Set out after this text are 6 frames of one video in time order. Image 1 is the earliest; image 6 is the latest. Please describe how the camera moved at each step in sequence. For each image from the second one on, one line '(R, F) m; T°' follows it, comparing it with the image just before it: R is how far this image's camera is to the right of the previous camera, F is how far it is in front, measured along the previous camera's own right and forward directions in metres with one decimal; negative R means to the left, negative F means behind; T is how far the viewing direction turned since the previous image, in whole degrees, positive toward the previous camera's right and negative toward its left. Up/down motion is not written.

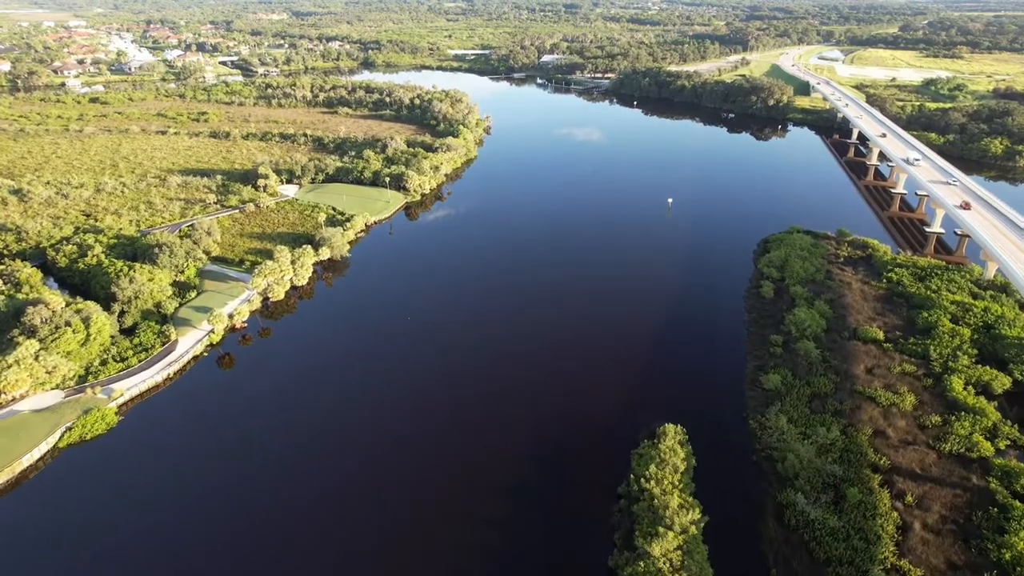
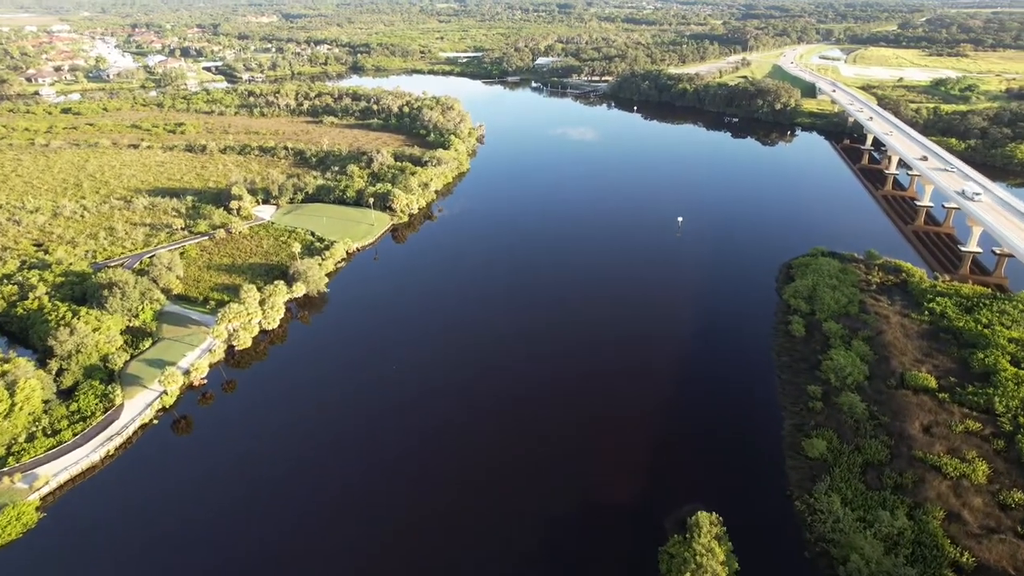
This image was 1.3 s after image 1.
(-0.1, +6.4) m; 0°
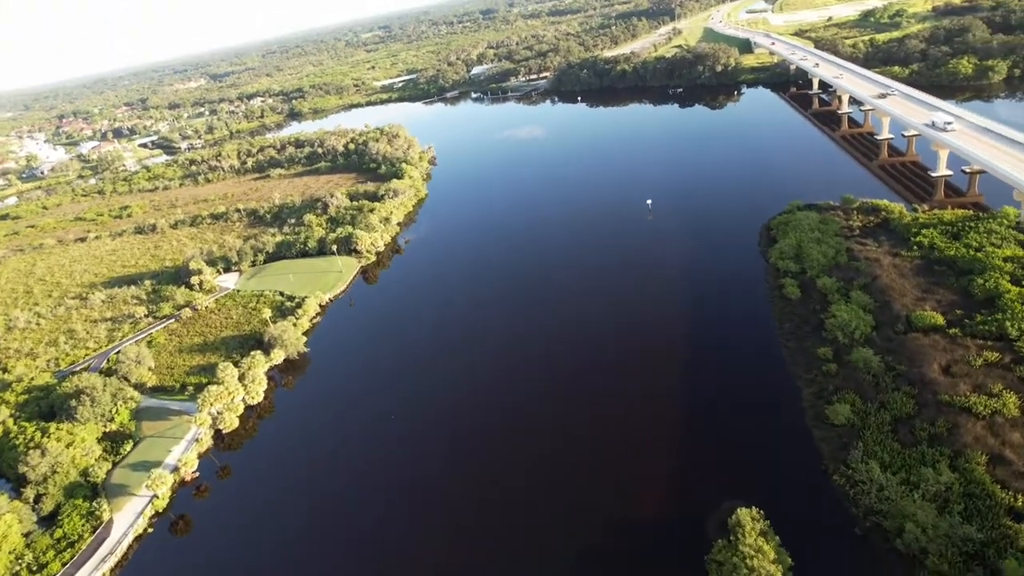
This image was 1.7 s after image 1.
(+0.1, +1.8) m; +2°
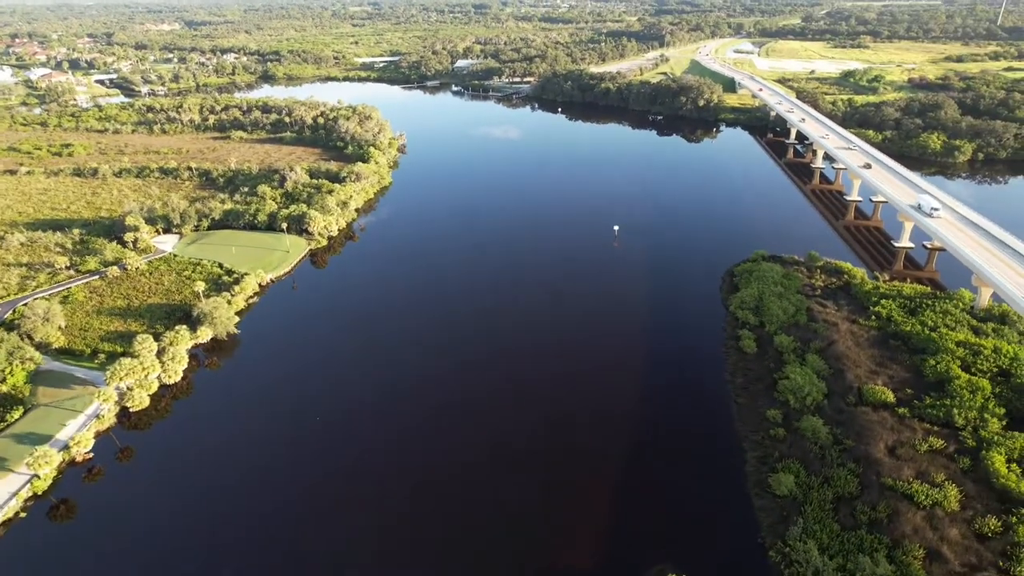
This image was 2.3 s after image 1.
(-0.2, +2.2) m; +4°
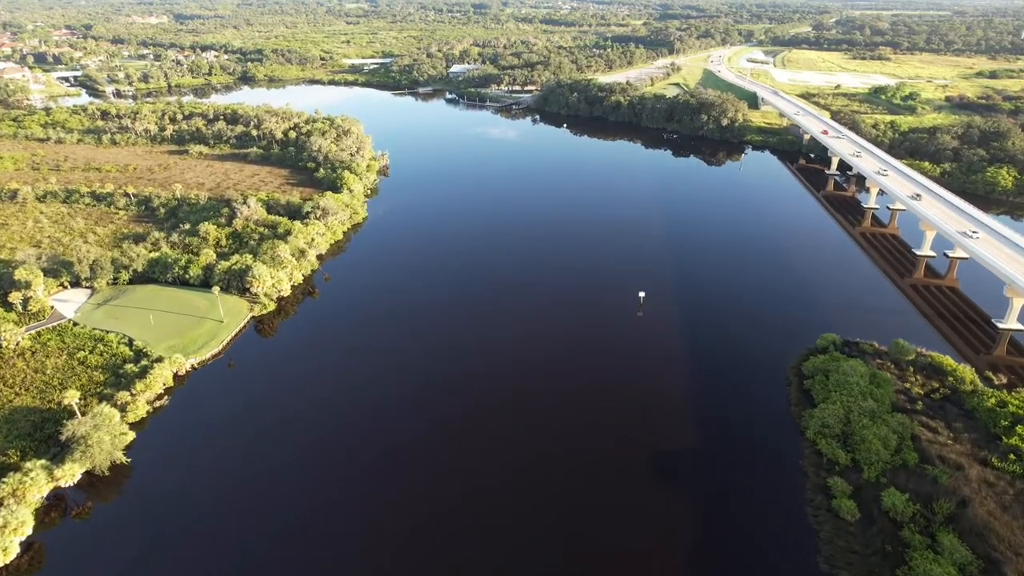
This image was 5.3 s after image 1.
(-0.3, +14.1) m; 0°
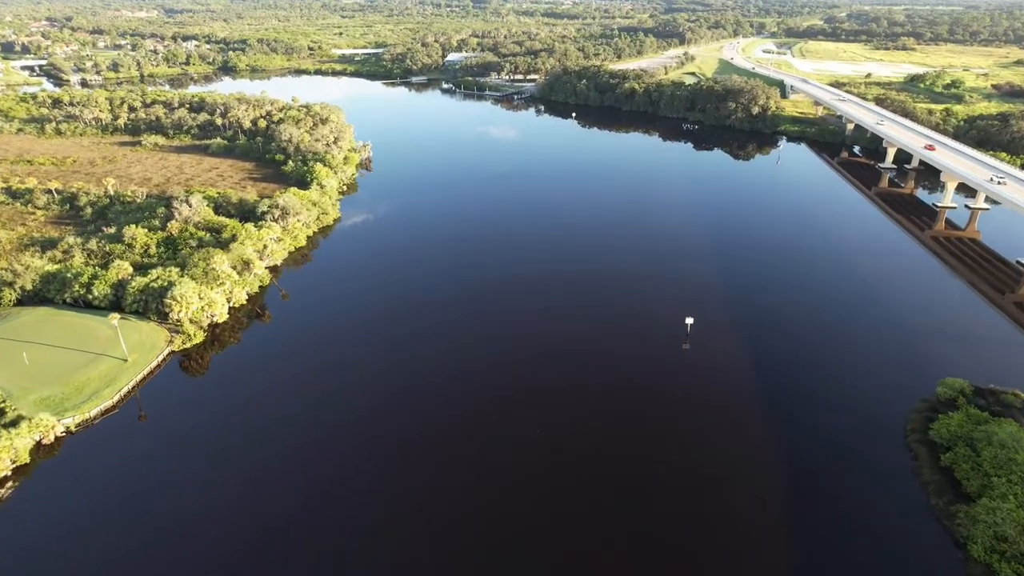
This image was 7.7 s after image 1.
(-0.4, +13.2) m; 0°
